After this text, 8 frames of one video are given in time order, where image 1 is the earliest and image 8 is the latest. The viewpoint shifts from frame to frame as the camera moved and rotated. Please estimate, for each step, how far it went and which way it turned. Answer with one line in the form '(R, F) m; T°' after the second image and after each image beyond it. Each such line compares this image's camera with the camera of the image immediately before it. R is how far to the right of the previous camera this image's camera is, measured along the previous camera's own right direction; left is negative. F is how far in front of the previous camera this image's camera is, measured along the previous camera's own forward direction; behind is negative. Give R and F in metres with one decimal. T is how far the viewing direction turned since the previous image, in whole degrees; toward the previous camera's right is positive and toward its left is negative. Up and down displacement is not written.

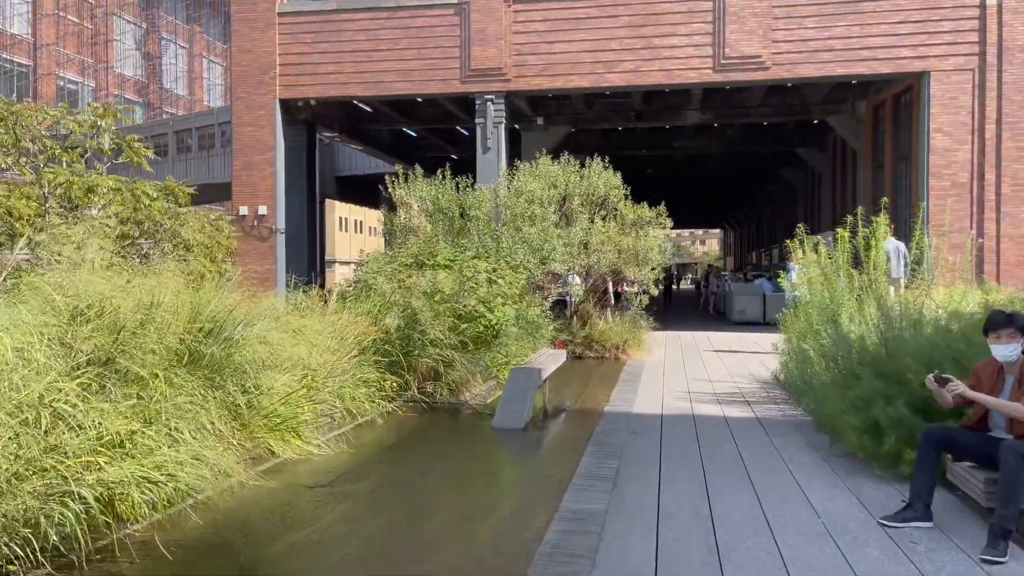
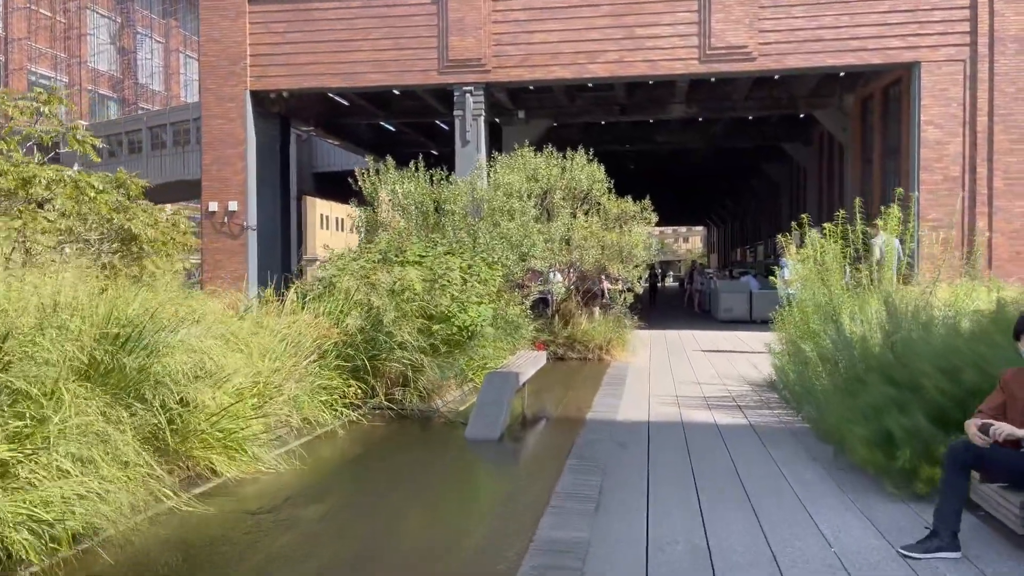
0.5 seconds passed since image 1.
(+0.1, +0.7) m; +1°
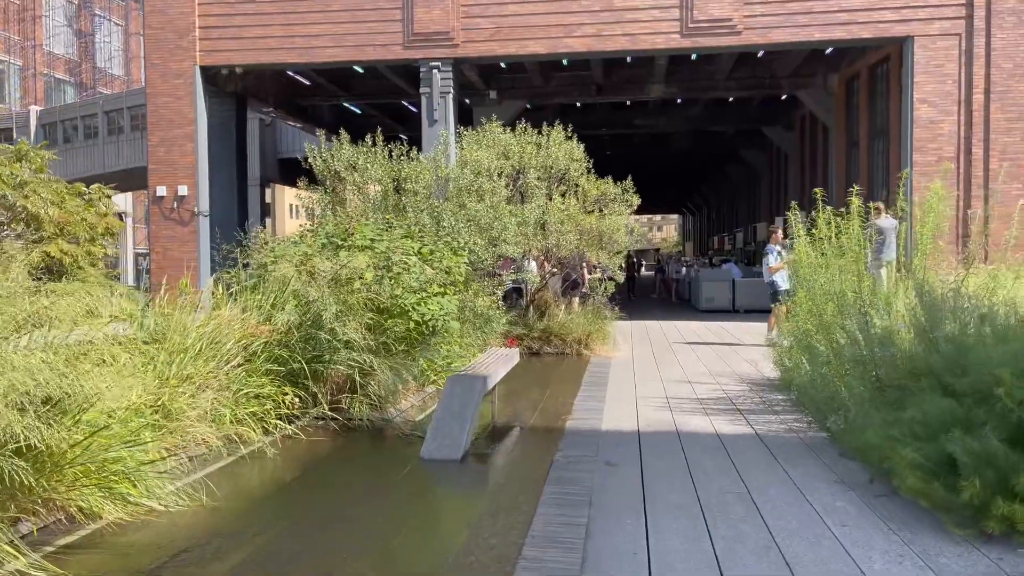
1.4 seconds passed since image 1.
(+0.1, +1.2) m; +2°
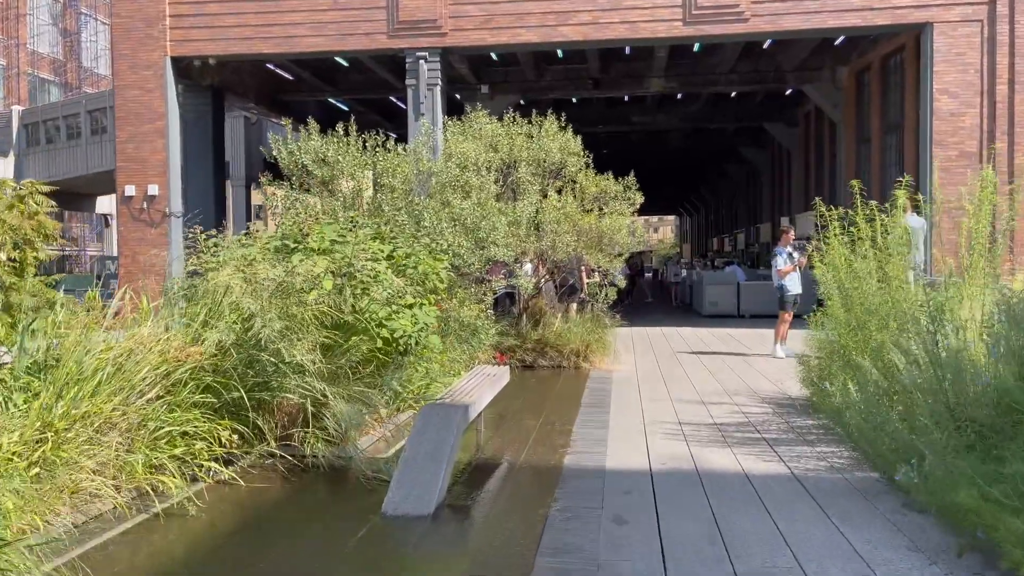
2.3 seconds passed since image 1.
(+0.1, +1.2) m; 0°
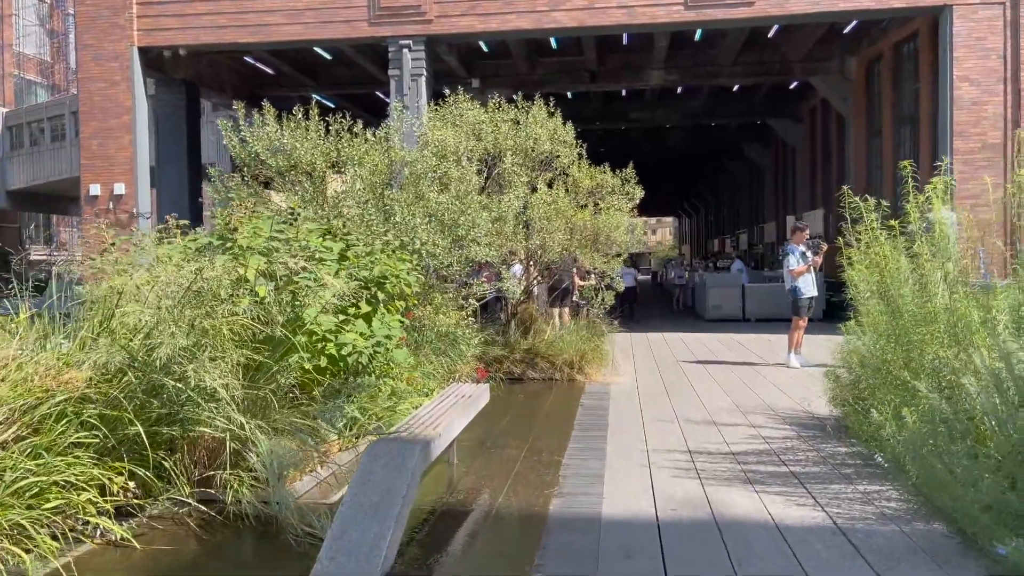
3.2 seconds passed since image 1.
(+0.1, +1.1) m; 0°
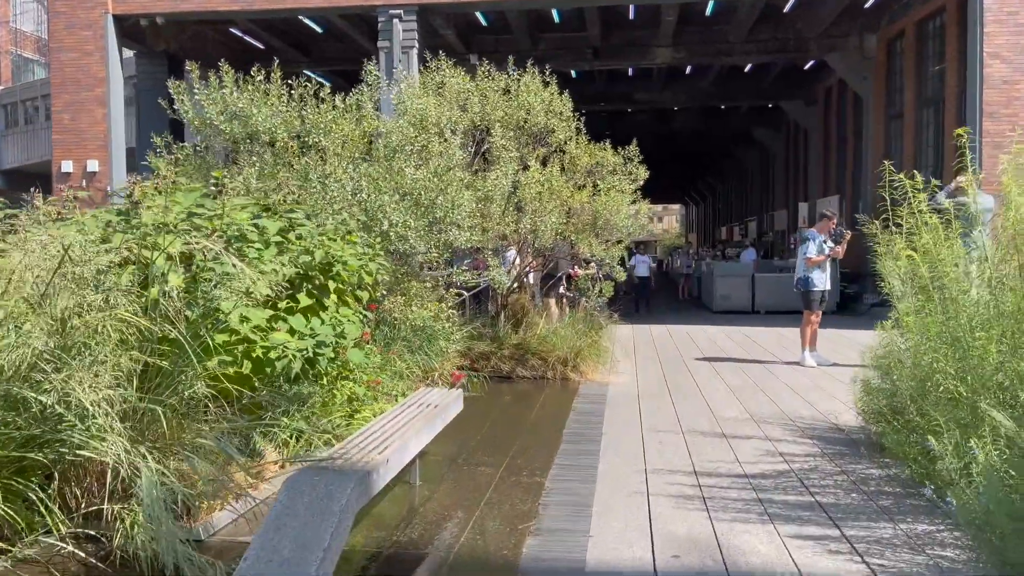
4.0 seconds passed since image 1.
(+0.2, +1.0) m; 0°
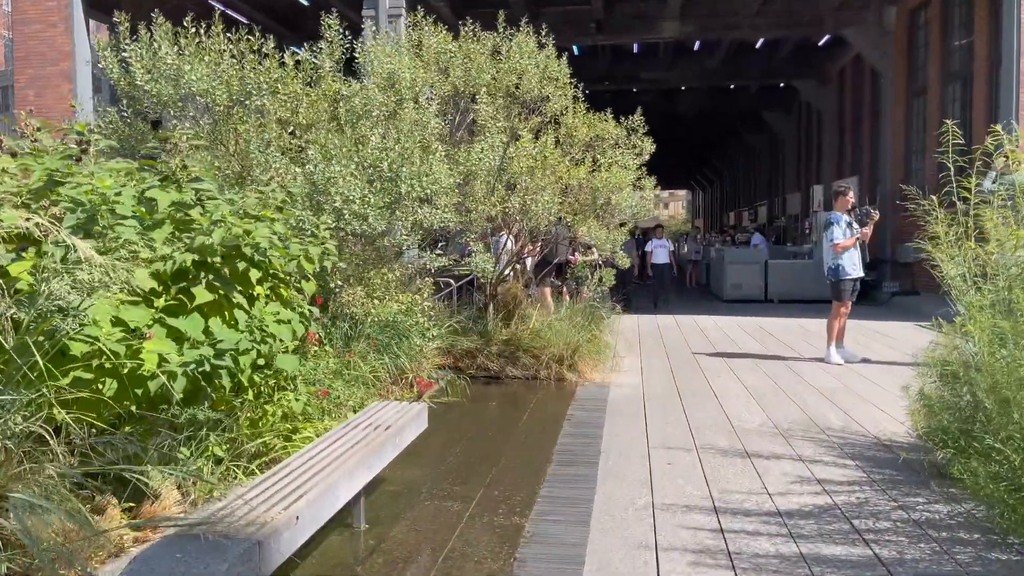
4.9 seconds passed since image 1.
(+0.2, +1.1) m; 0°
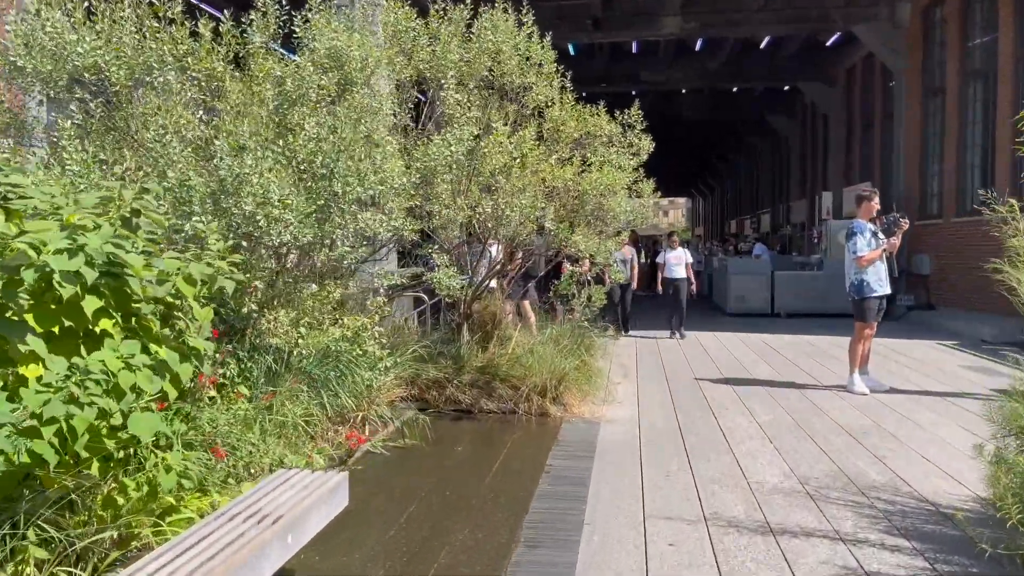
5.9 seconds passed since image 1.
(+0.2, +1.2) m; 0°
